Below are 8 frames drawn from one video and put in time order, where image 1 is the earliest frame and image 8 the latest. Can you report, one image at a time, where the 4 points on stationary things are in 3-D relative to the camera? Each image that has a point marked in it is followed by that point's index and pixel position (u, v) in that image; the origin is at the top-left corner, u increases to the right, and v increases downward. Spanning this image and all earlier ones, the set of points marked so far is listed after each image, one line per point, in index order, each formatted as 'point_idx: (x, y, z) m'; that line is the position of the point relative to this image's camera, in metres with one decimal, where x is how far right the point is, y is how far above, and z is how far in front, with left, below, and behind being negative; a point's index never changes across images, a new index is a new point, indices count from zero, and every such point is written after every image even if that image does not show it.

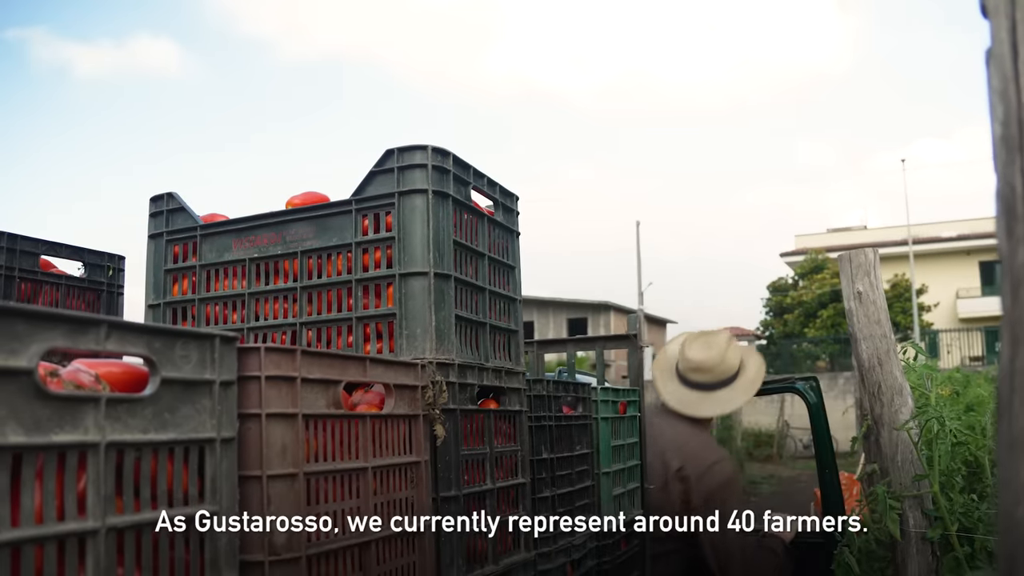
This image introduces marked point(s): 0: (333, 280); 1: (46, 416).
0: (-0.9, 0.0, +4.5) m
1: (-1.1, -0.3, +2.2) m
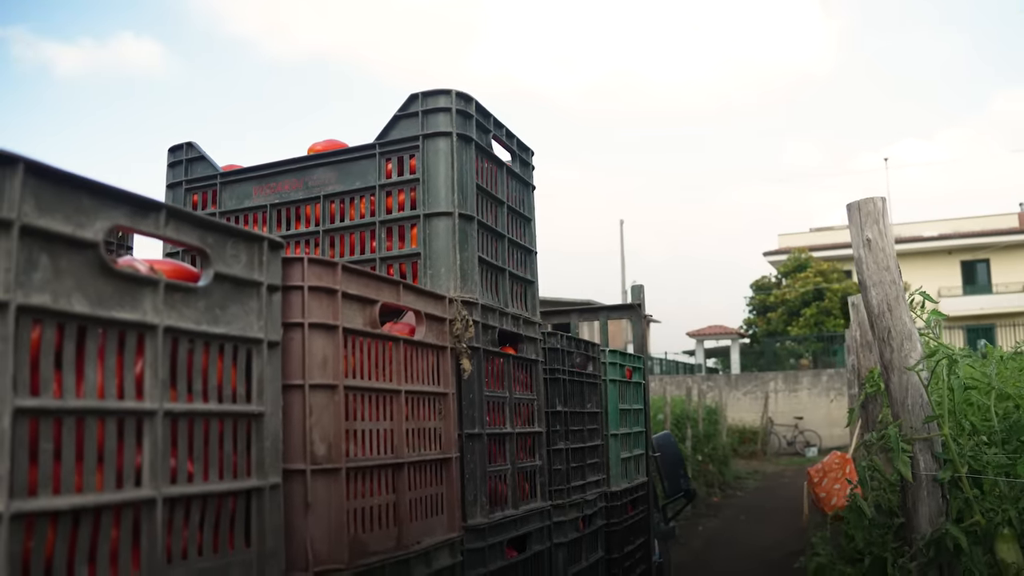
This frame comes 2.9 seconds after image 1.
0: (-0.8, +0.3, +4.5) m
1: (-1.0, 0.0, +2.2) m
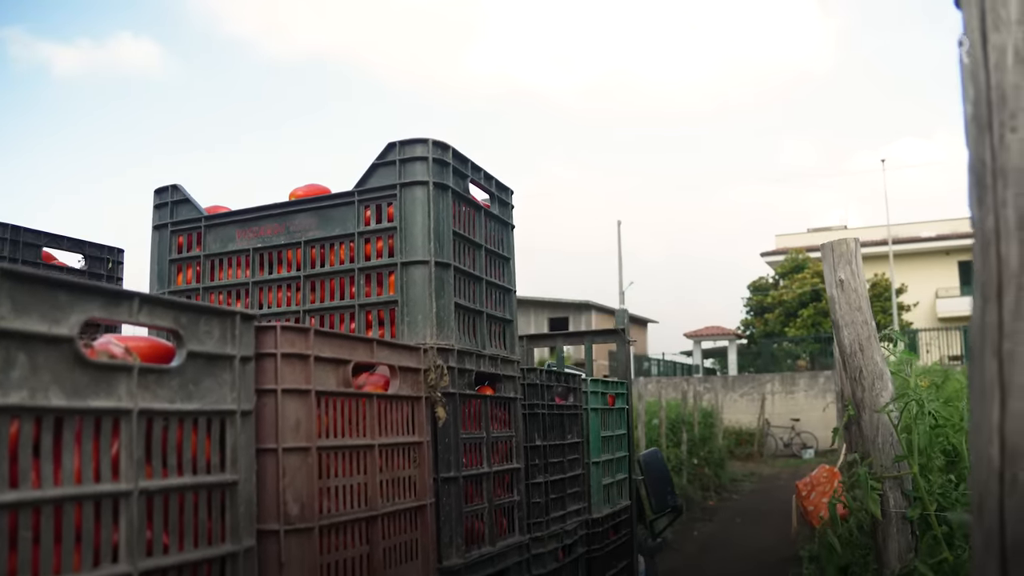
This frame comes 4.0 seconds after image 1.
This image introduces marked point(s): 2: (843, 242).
0: (-0.9, +0.1, +4.6) m
1: (-1.1, -0.2, +2.3) m
2: (+2.0, +0.3, +5.5) m
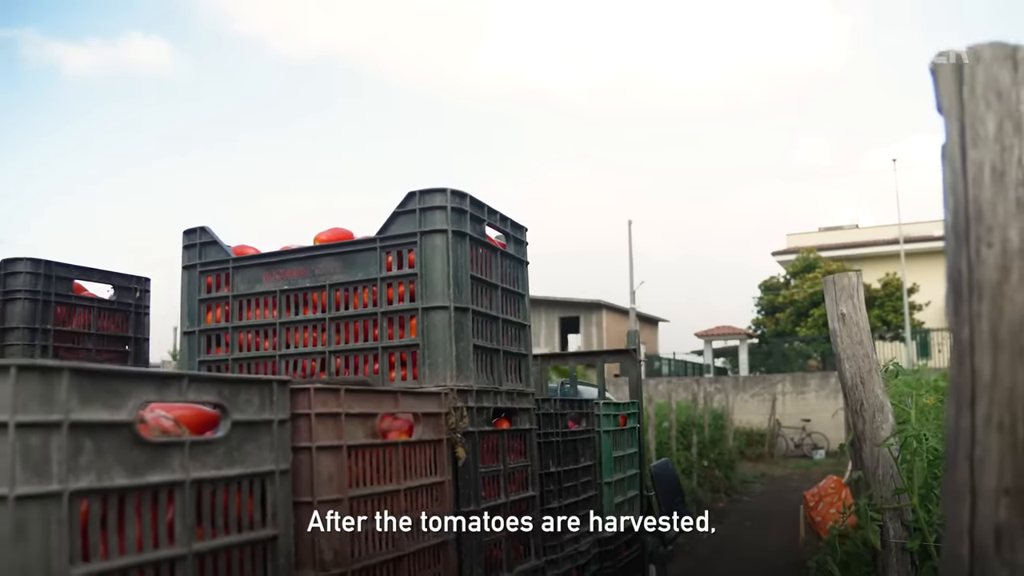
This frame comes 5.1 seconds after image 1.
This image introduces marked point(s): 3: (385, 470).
0: (-0.8, -0.1, +4.9) m
1: (-1.0, -0.5, +2.5) m
2: (+2.1, +0.1, +5.6) m
3: (-0.5, -0.7, +3.8) m
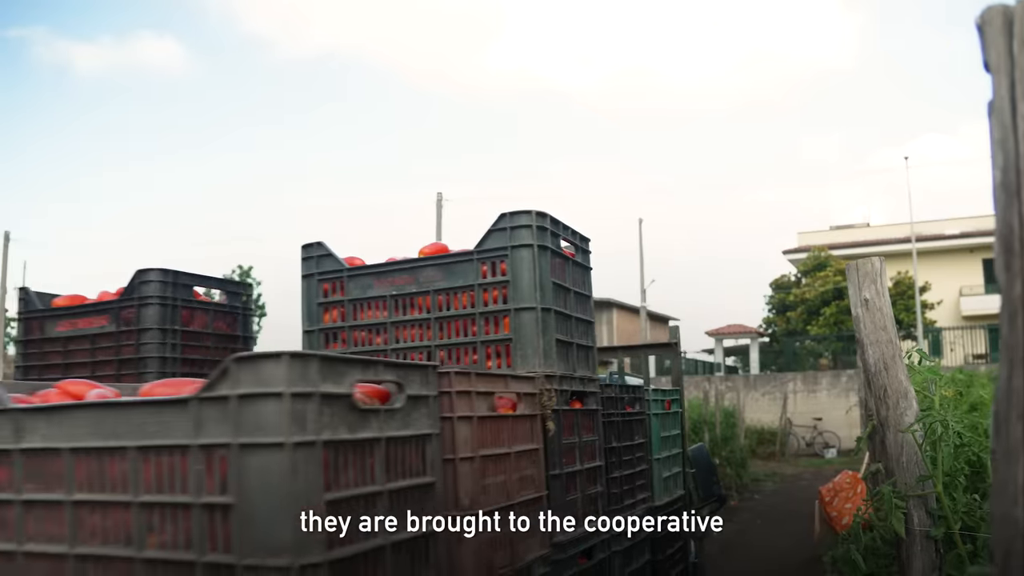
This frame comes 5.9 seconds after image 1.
0: (-0.3, -0.2, +5.9) m
1: (-0.6, -0.5, +3.5) m
2: (+2.5, 0.0, +6.6) m
3: (-0.1, -0.8, +4.7) m
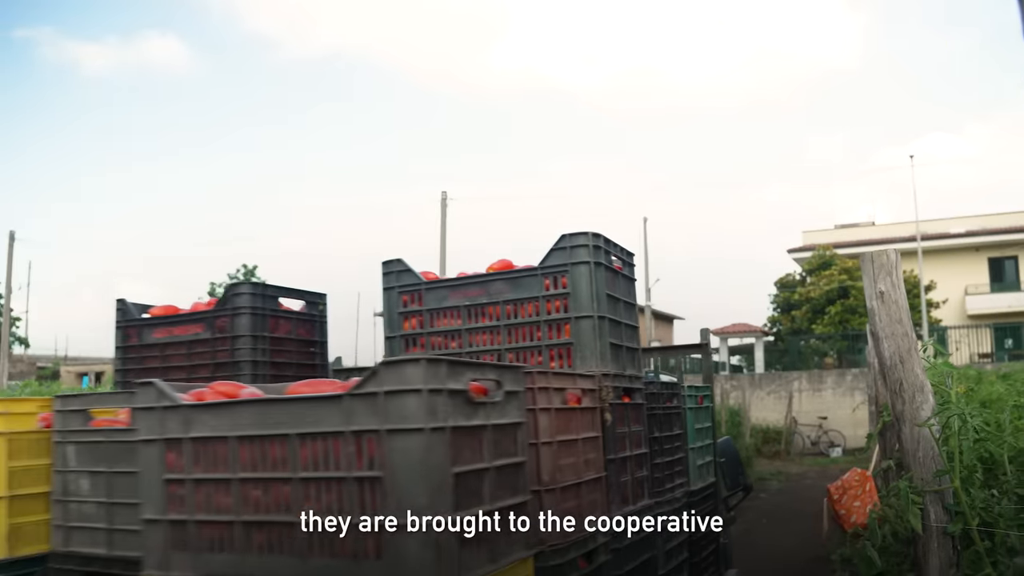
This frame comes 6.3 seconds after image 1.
0: (-0.7, 0.0, +4.7) m
1: (-0.9, -0.3, +2.4) m
2: (+2.2, +0.2, +5.5) m
3: (-0.4, -0.6, +3.6) m
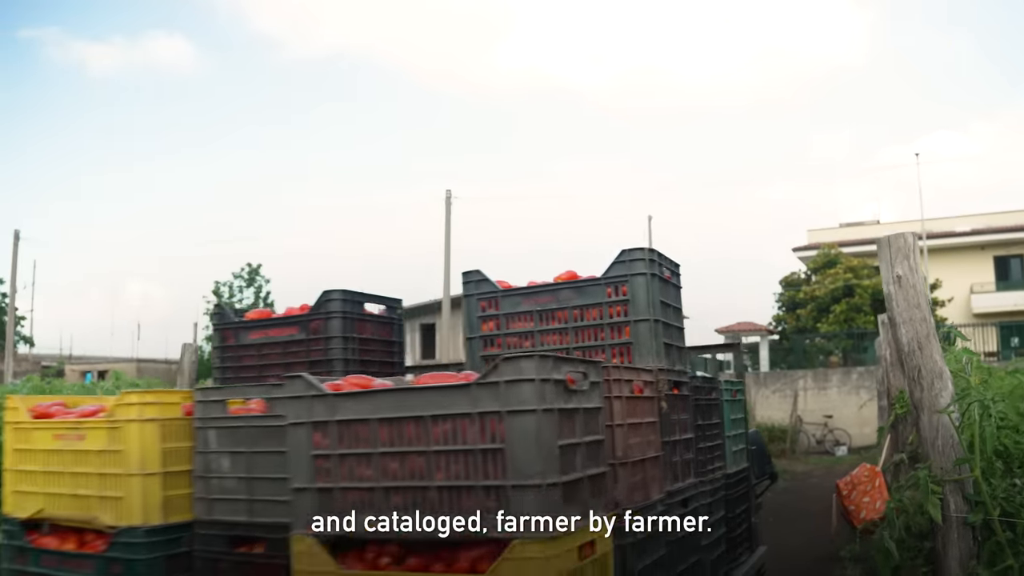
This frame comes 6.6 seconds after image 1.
0: (-0.6, +0.1, +4.6) m
1: (-0.9, -0.3, +2.3) m
2: (+2.3, +0.3, +5.4) m
3: (-0.3, -0.5, +3.5) m
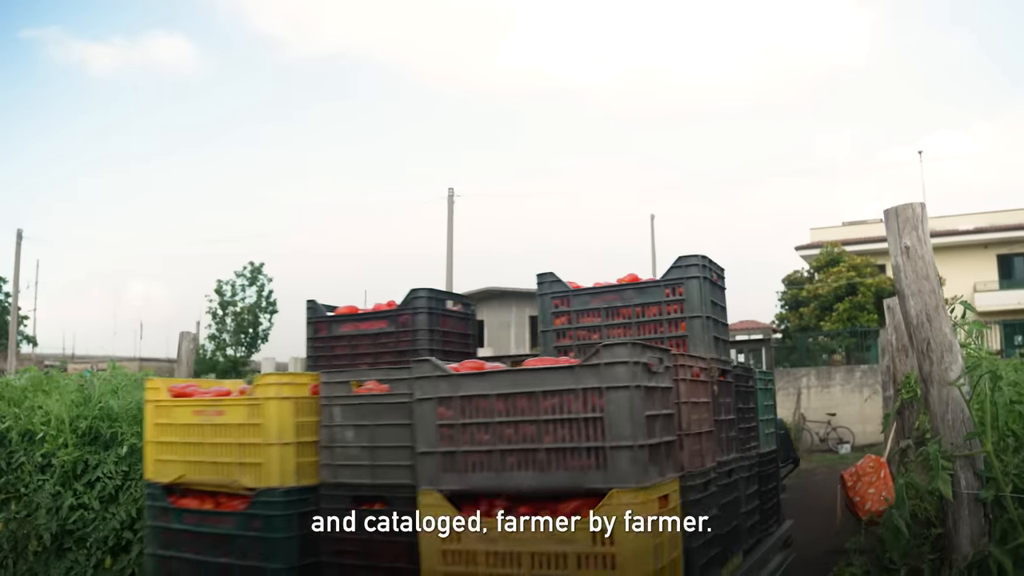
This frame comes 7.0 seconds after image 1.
0: (-0.6, +0.2, +4.5) m
1: (-0.9, -0.1, +2.2) m
2: (+2.3, +0.5, +5.2) m
3: (-0.4, -0.4, +3.4) m
